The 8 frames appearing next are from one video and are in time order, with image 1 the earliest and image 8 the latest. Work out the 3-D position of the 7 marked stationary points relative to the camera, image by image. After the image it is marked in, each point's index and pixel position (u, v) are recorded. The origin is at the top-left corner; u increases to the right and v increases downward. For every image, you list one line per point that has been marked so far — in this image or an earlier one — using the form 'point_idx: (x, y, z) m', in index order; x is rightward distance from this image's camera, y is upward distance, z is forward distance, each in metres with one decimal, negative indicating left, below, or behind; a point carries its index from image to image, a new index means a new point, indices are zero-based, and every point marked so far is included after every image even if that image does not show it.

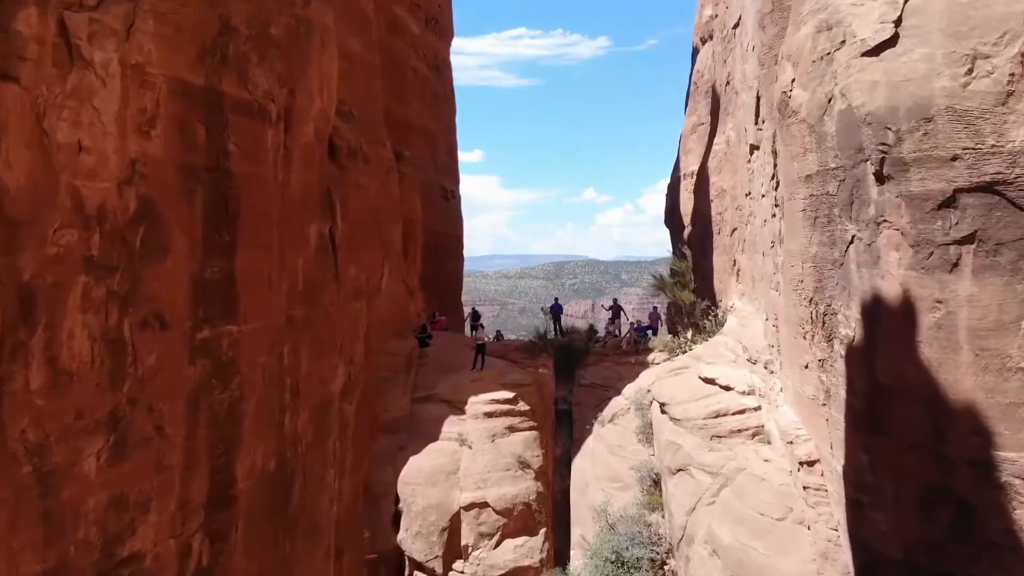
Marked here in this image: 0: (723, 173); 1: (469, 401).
0: (+3.1, +1.7, +14.7) m
1: (-0.5, -1.5, +13.0) m
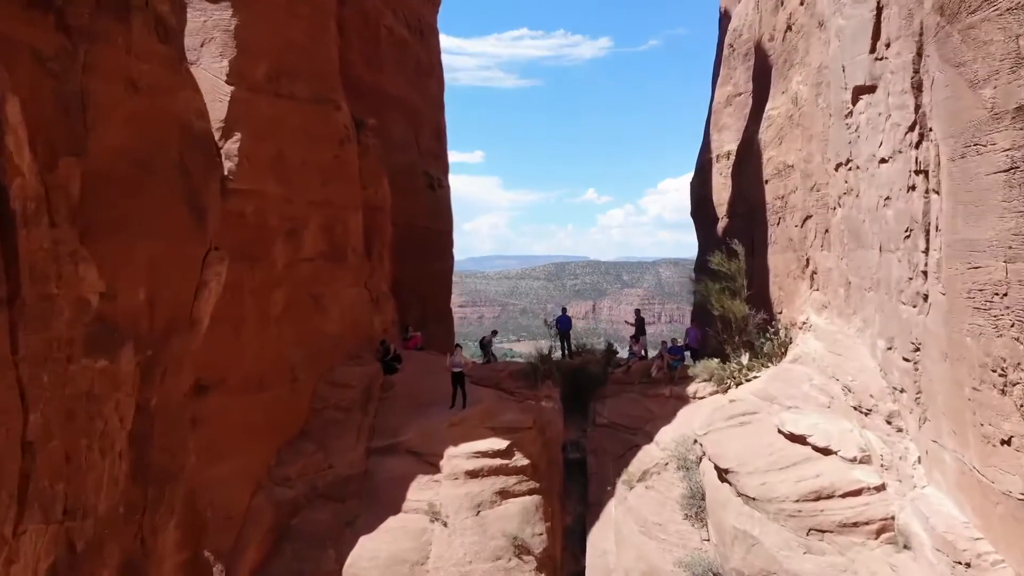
0: (+3.1, +1.6, +11.0) m
1: (-0.6, -1.6, +9.3) m
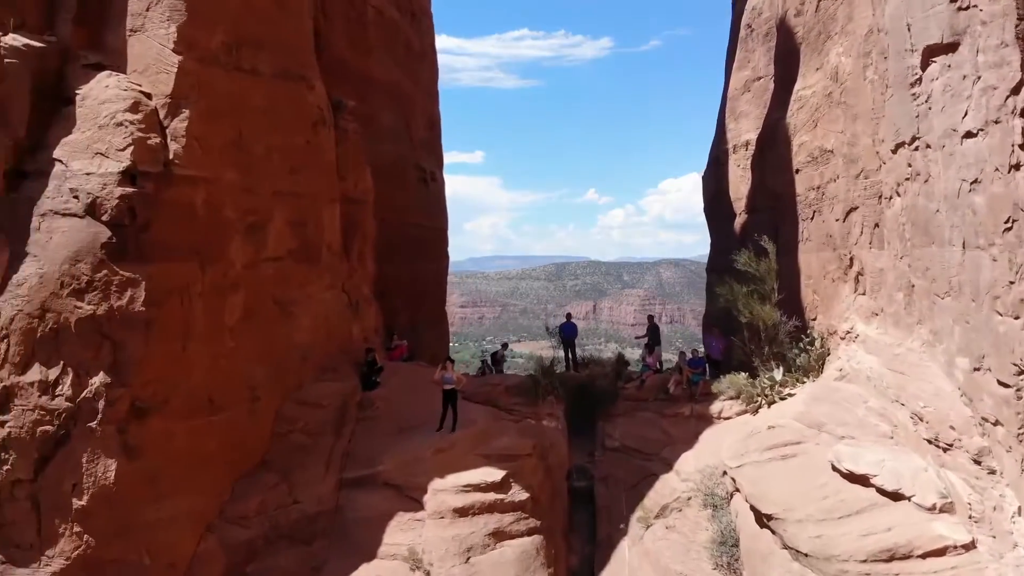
0: (+3.0, +1.6, +9.6) m
1: (-0.7, -1.6, +7.9) m
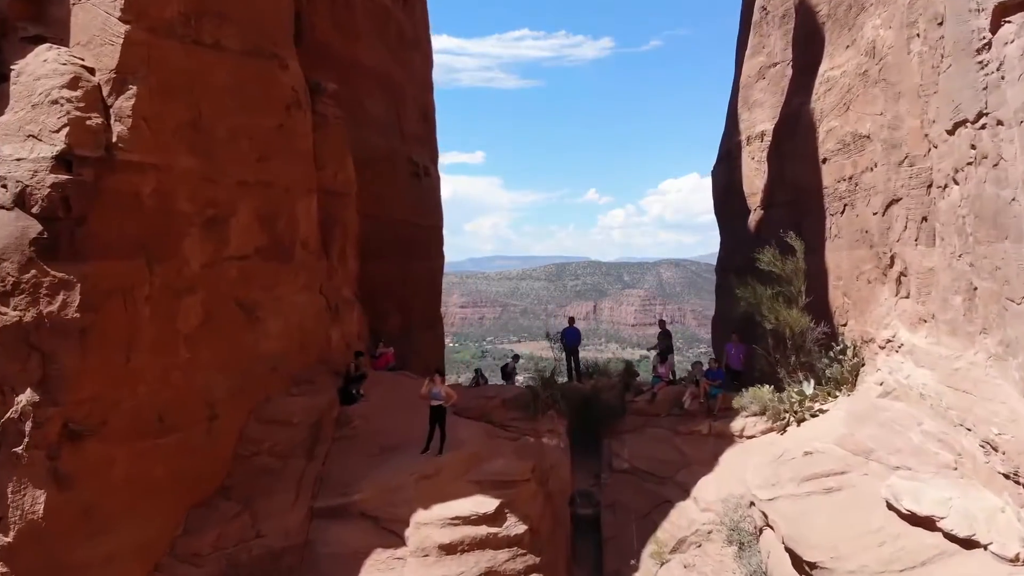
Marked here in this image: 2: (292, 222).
0: (+3.0, +1.6, +8.6) m
1: (-0.7, -1.7, +6.9) m
2: (-1.9, +0.6, +8.5) m
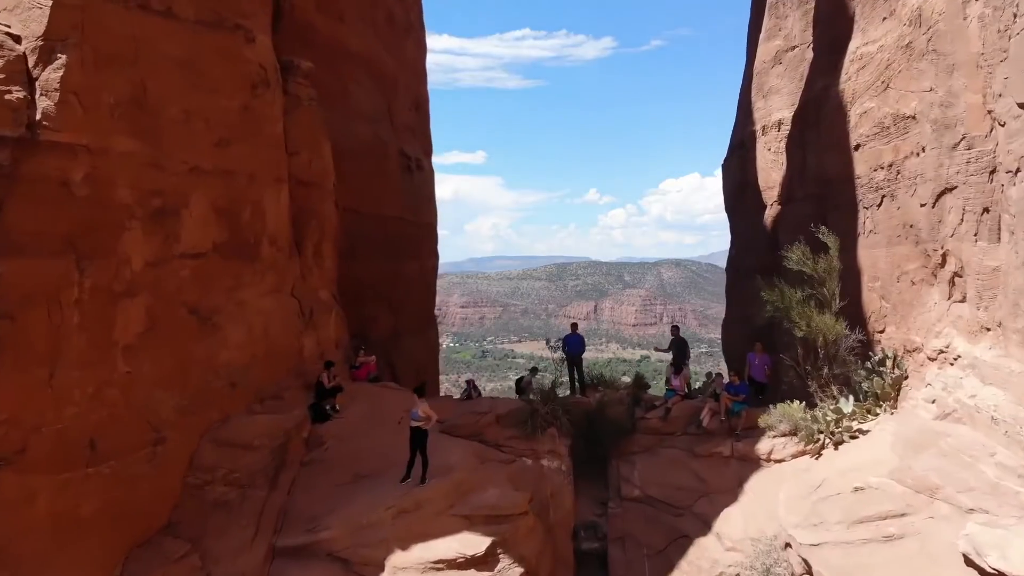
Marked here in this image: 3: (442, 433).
0: (+3.0, +1.6, +7.5) m
1: (-0.7, -1.7, +5.9) m
2: (-2.0, +0.6, +7.5) m
3: (-0.5, -1.1, +7.5) m
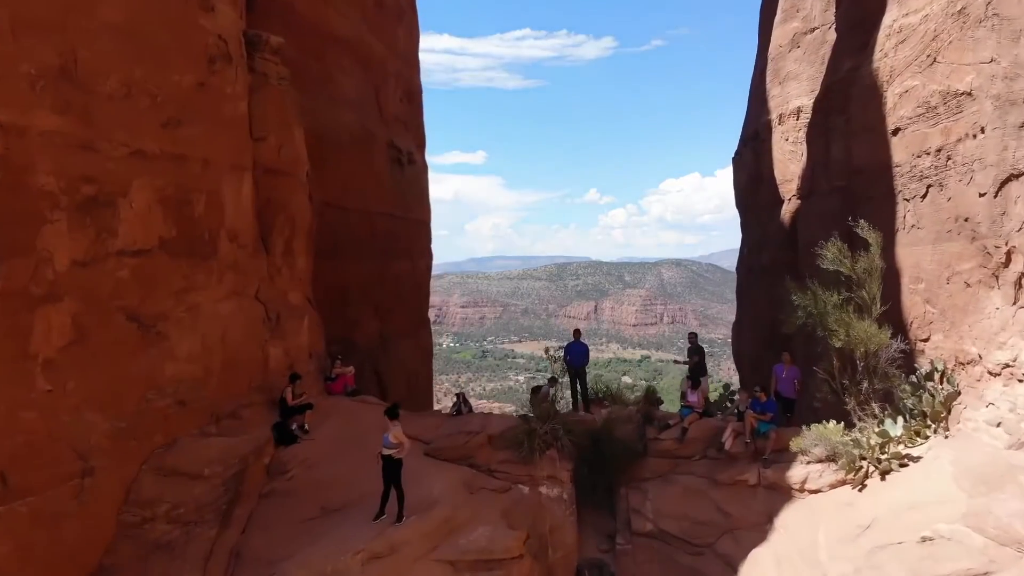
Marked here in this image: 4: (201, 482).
0: (+2.9, +1.5, +6.6) m
1: (-0.8, -1.7, +5.0) m
2: (-2.0, +0.5, +6.5) m
3: (-0.6, -1.2, +6.5) m
4: (-1.8, -1.1, +5.8) m
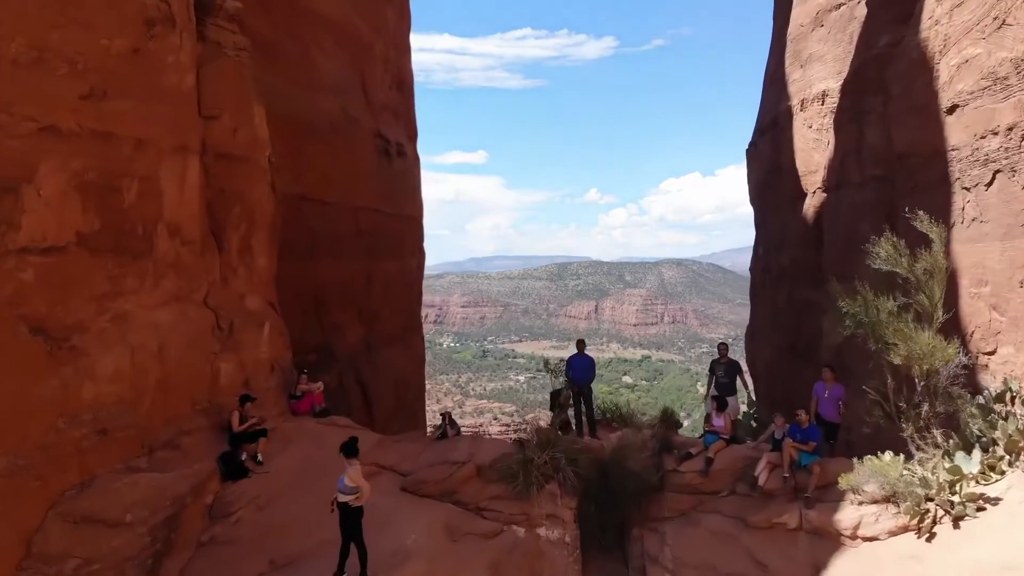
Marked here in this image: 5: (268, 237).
0: (+2.9, +1.5, +5.6) m
1: (-0.8, -1.7, +3.9) m
2: (-2.1, +0.5, +5.5) m
3: (-0.6, -1.2, +5.5) m
4: (-1.9, -1.2, +4.7) m
5: (-1.7, +0.4, +6.9) m
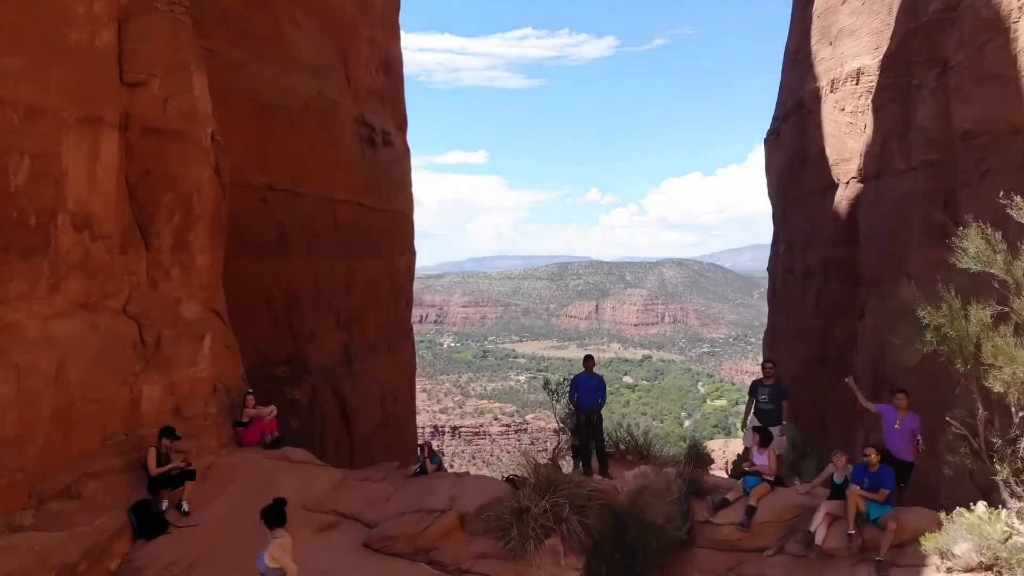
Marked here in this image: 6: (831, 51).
0: (+2.8, +1.5, +4.4) m
1: (-0.9, -1.7, +2.8) m
2: (-2.1, +0.5, +4.4) m
3: (-0.7, -1.2, +4.4) m
4: (-1.9, -1.2, +3.6) m
5: (-1.8, +0.3, +5.7) m
6: (+3.3, +2.5, +10.1) m
